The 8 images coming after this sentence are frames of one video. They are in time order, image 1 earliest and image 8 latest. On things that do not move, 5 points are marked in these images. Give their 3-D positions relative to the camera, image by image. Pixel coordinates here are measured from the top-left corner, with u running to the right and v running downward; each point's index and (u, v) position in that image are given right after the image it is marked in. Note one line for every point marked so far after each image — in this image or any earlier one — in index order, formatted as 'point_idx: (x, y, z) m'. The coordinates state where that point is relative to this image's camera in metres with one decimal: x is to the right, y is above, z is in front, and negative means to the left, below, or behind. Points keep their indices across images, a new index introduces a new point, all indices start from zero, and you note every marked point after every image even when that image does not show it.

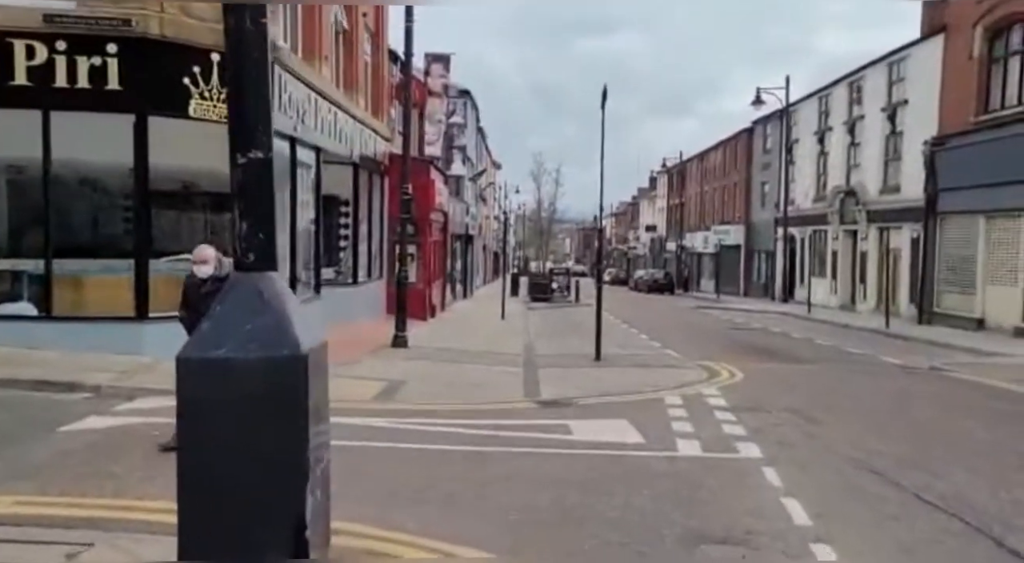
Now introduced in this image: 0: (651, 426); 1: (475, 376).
0: (+1.5, -1.6, +9.6) m
1: (-0.5, -1.4, +13.6) m
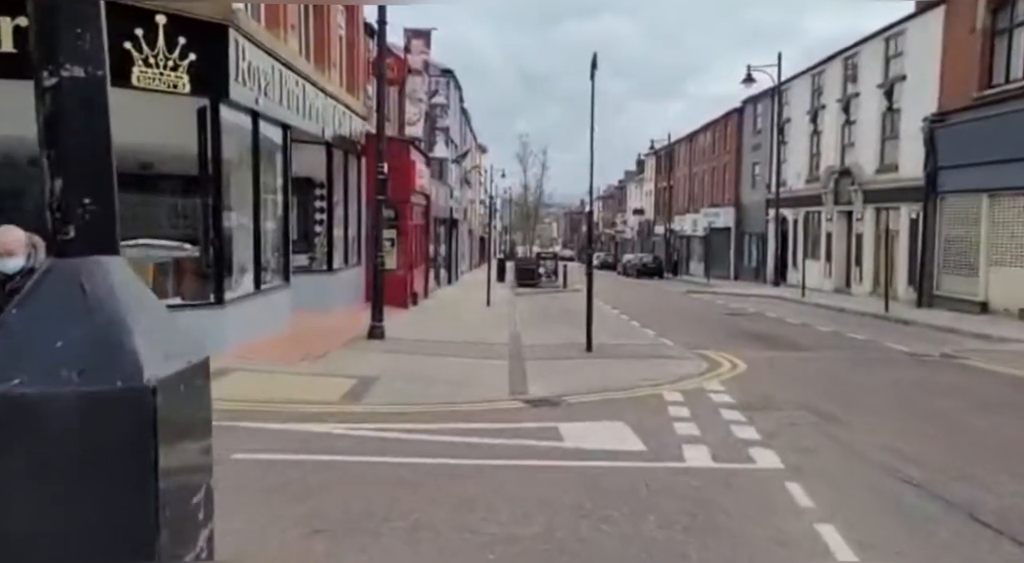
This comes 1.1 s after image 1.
0: (+1.3, -1.4, +8.6) m
1: (-0.8, -1.2, +12.5) m
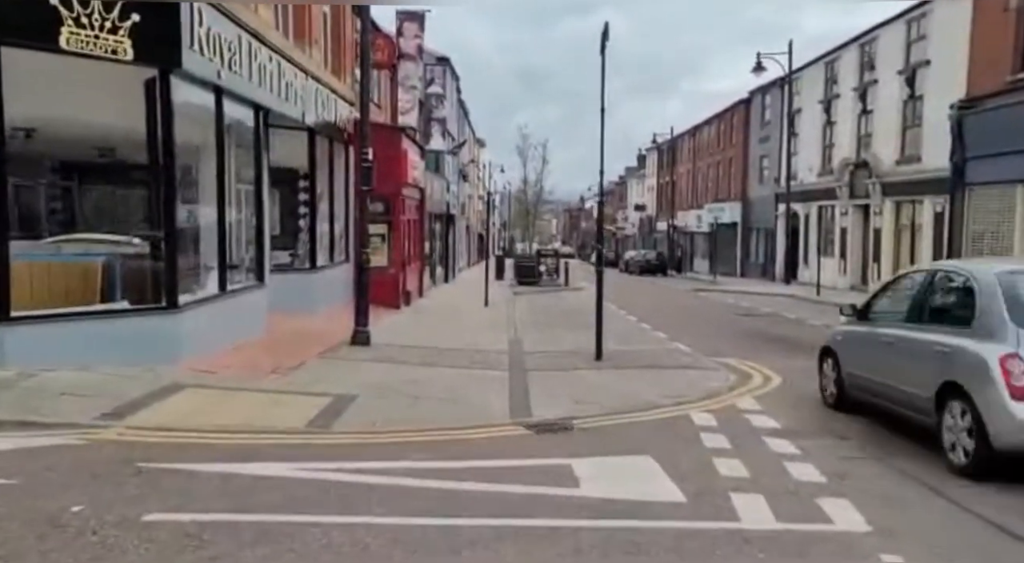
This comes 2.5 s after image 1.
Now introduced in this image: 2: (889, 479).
0: (+1.3, -1.4, +6.9) m
1: (-0.8, -1.2, +10.8) m
2: (+2.7, -1.4, +6.5) m
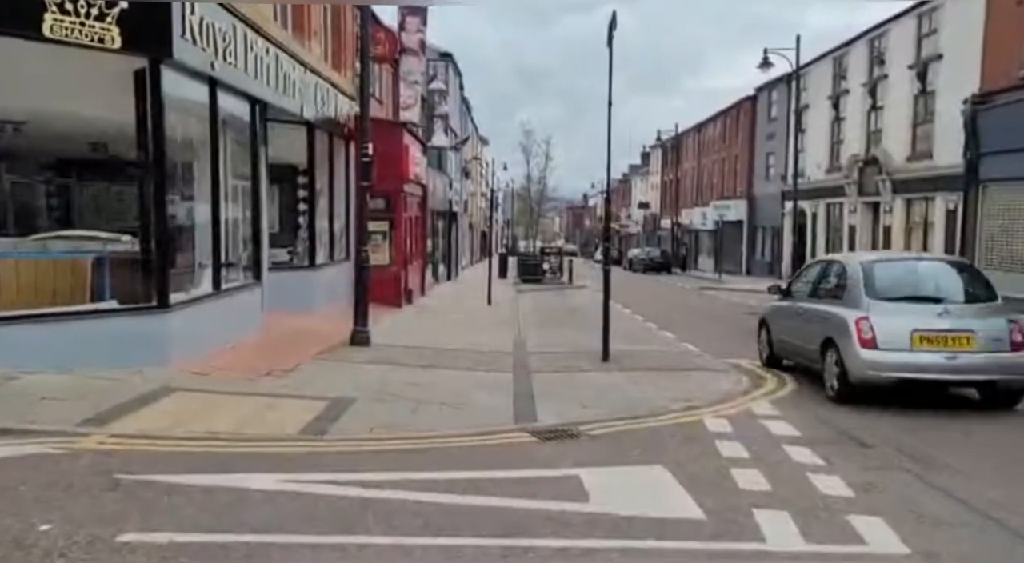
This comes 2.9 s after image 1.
0: (+1.4, -1.4, +6.5) m
1: (-0.7, -1.2, +10.4) m
2: (+2.8, -1.4, +6.1) m
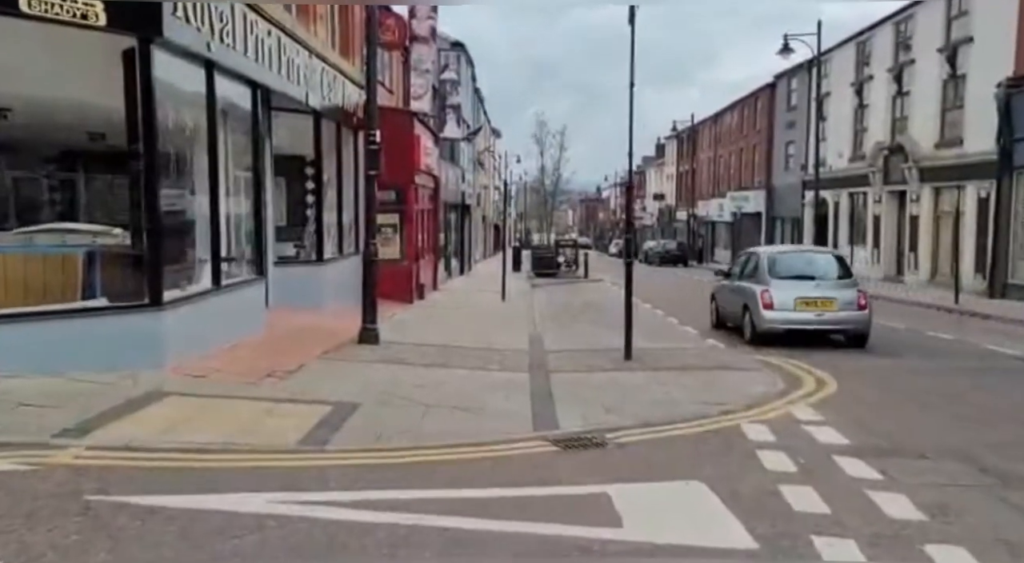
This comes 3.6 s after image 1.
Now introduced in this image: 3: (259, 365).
0: (+1.5, -1.4, +5.8) m
1: (-0.5, -1.2, +9.7) m
2: (+2.9, -1.4, +5.3) m
3: (-2.9, -1.0, +10.3) m
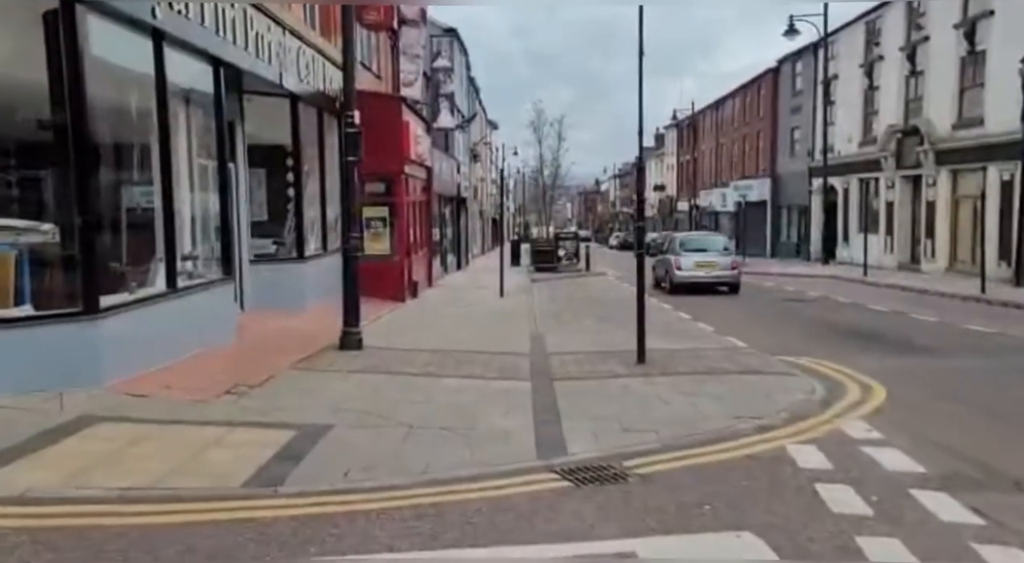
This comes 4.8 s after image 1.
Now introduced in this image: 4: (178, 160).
0: (+1.5, -1.4, +4.4) m
1: (-0.5, -1.1, +8.4) m
2: (+2.9, -1.3, +4.0) m
3: (-2.9, -1.0, +9.0) m
4: (-4.1, +1.5, +11.3) m
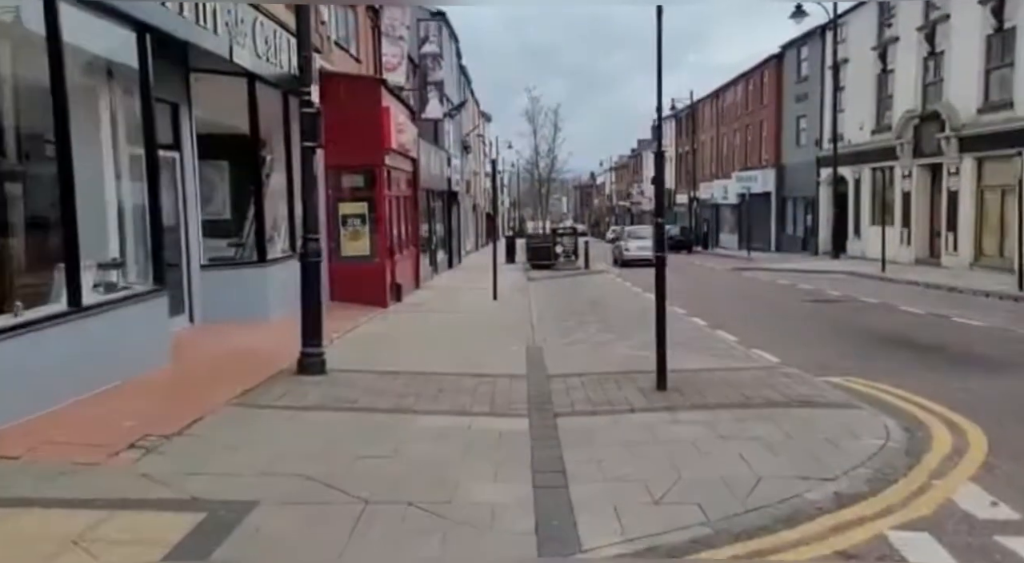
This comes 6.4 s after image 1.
0: (+1.5, -1.5, +2.5) m
1: (-0.6, -1.3, +6.4) m
2: (+2.9, -1.4, +2.1) m
3: (-3.0, -1.1, +7.0) m
4: (-4.2, +1.4, +9.3) m
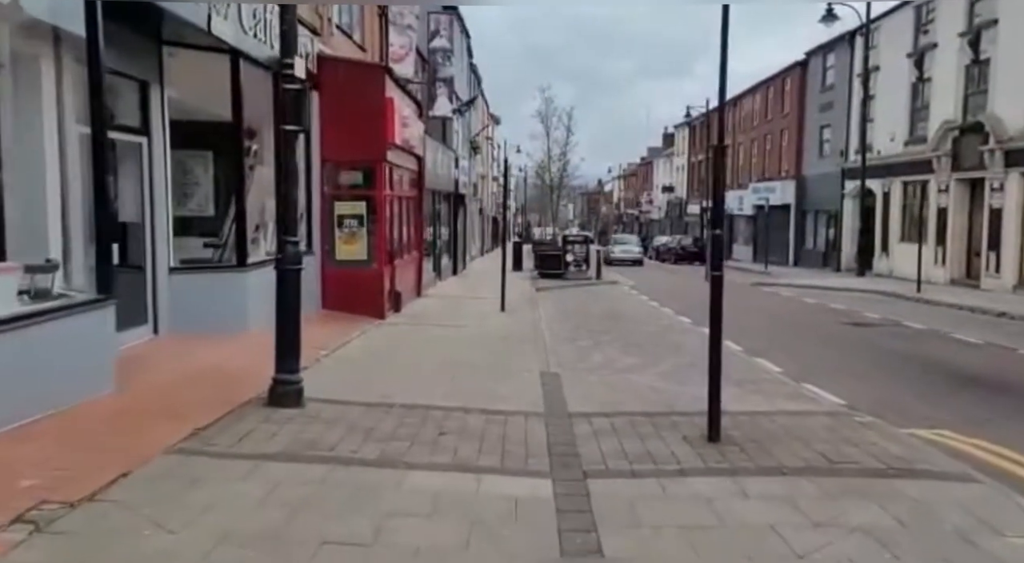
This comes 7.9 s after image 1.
0: (+1.6, -1.7, +0.8) m
1: (-0.5, -1.4, +4.7) m
2: (+3.0, -1.7, +0.4) m
3: (-2.9, -1.2, +5.3) m
4: (-4.0, +1.3, +7.6) m
